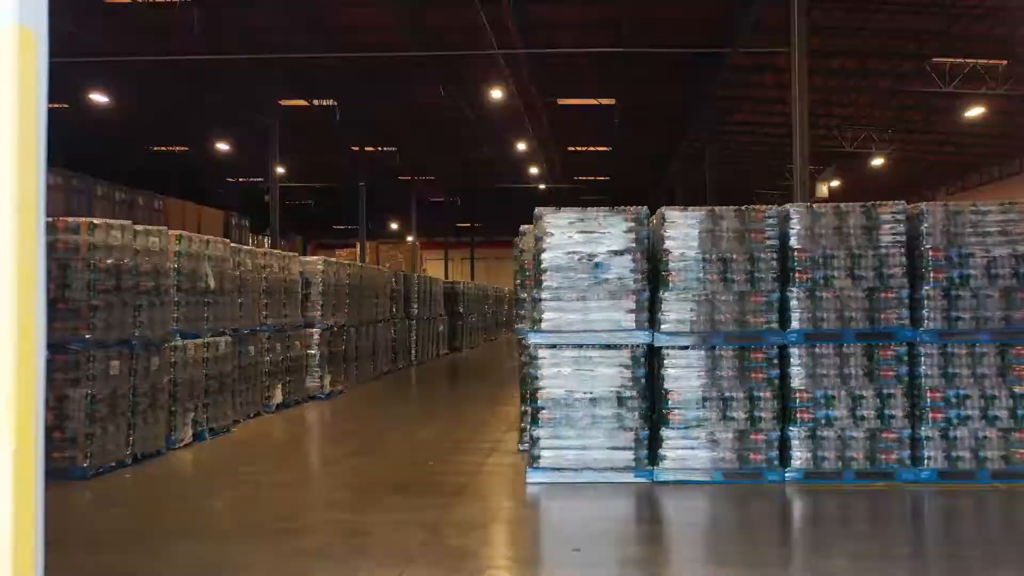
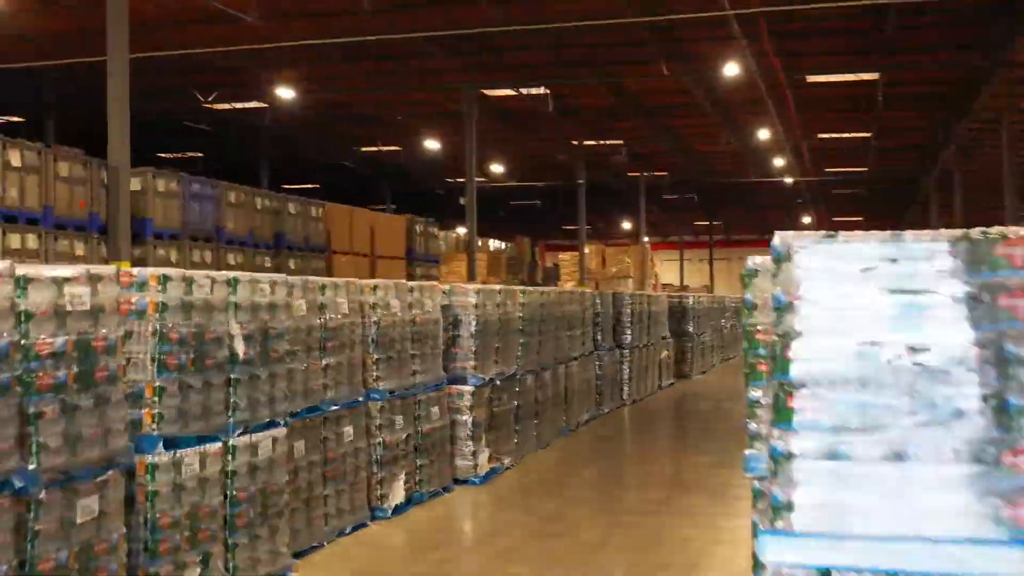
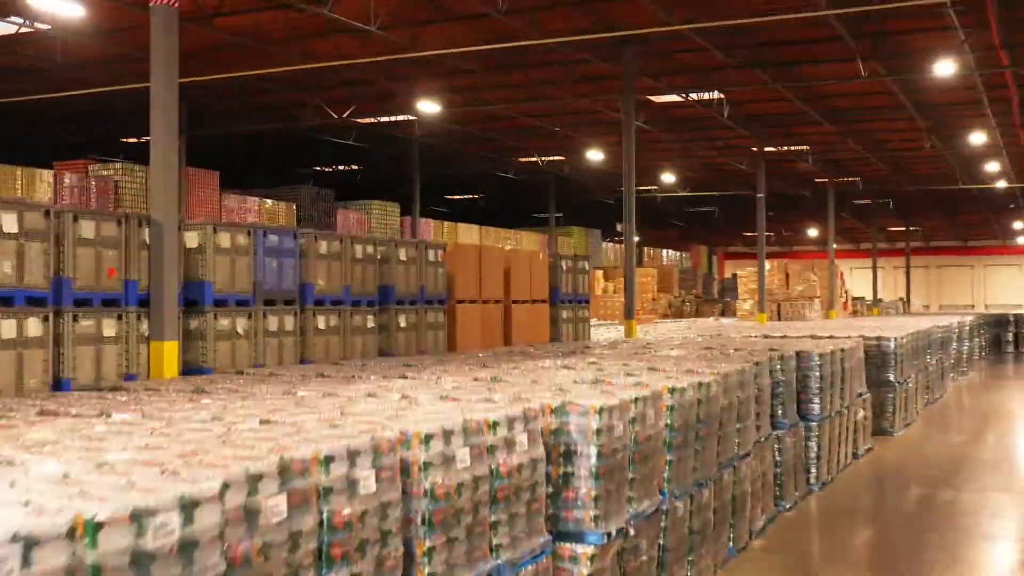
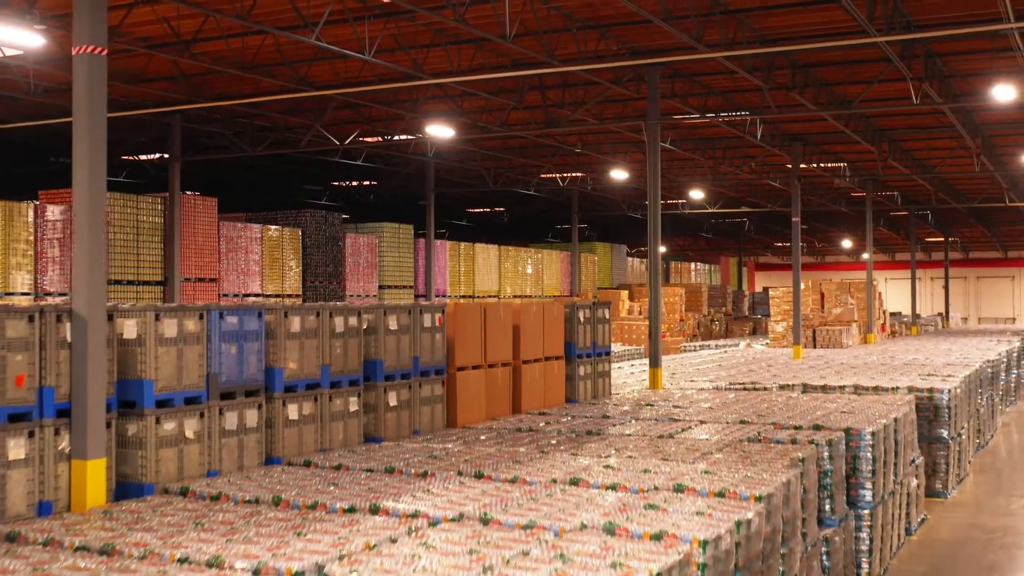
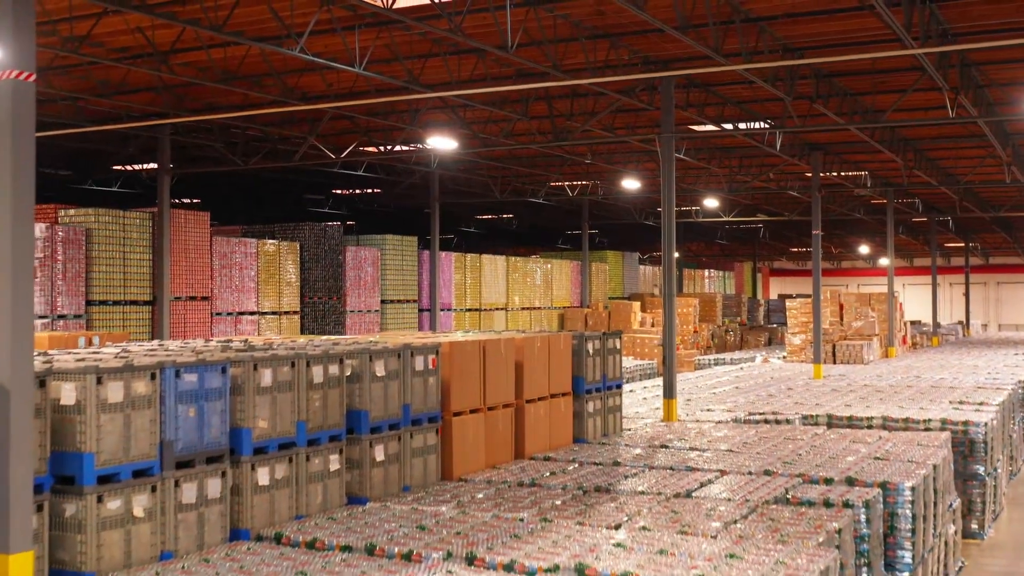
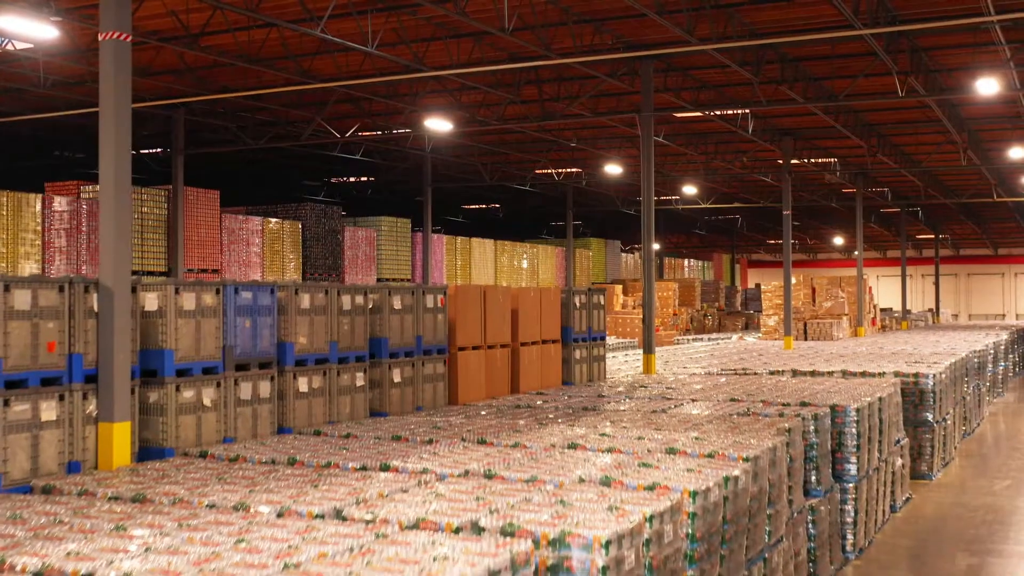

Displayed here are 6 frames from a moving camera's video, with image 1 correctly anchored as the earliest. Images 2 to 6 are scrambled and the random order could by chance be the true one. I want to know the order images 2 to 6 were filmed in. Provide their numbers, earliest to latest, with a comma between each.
2, 3, 6, 4, 5
